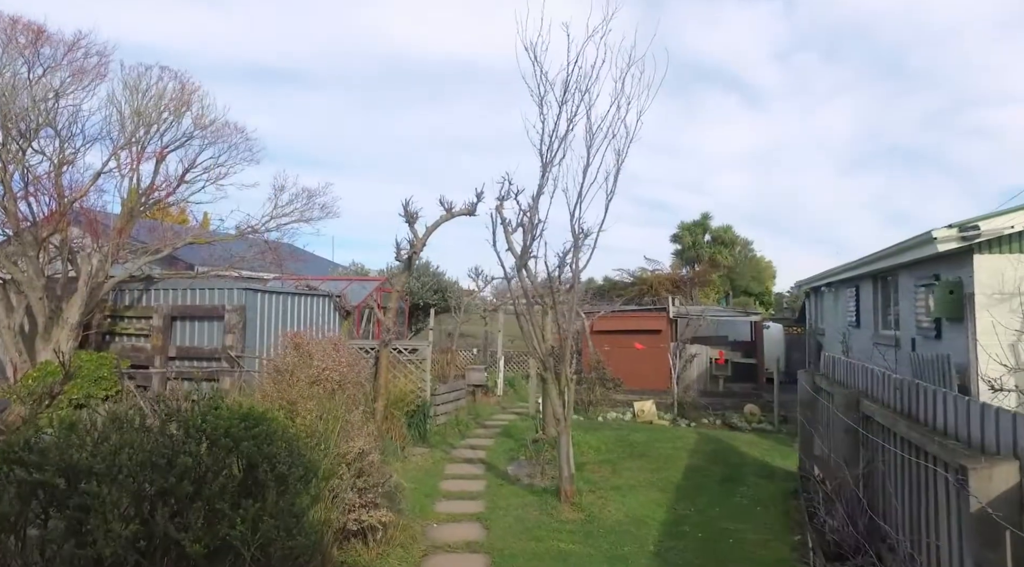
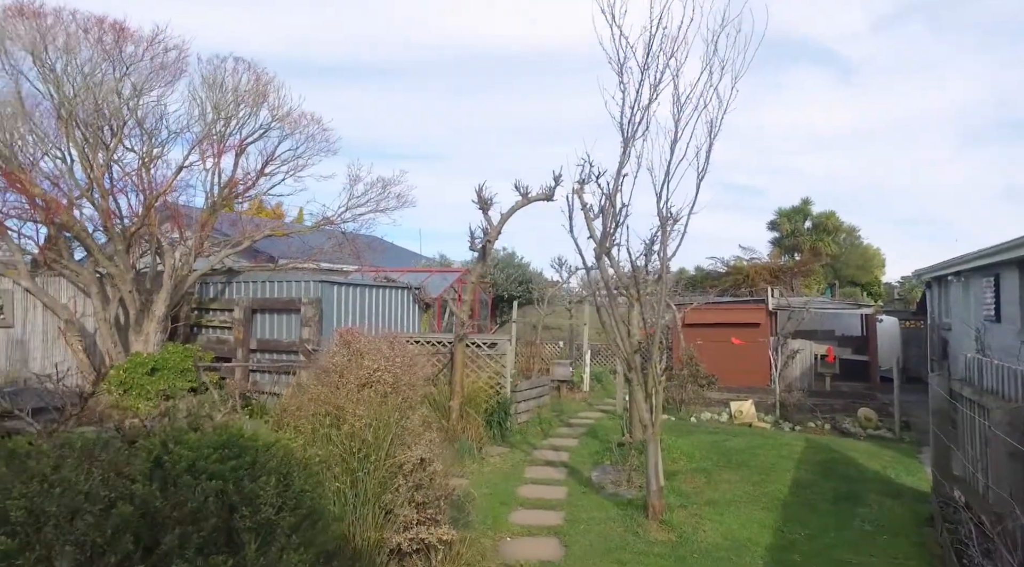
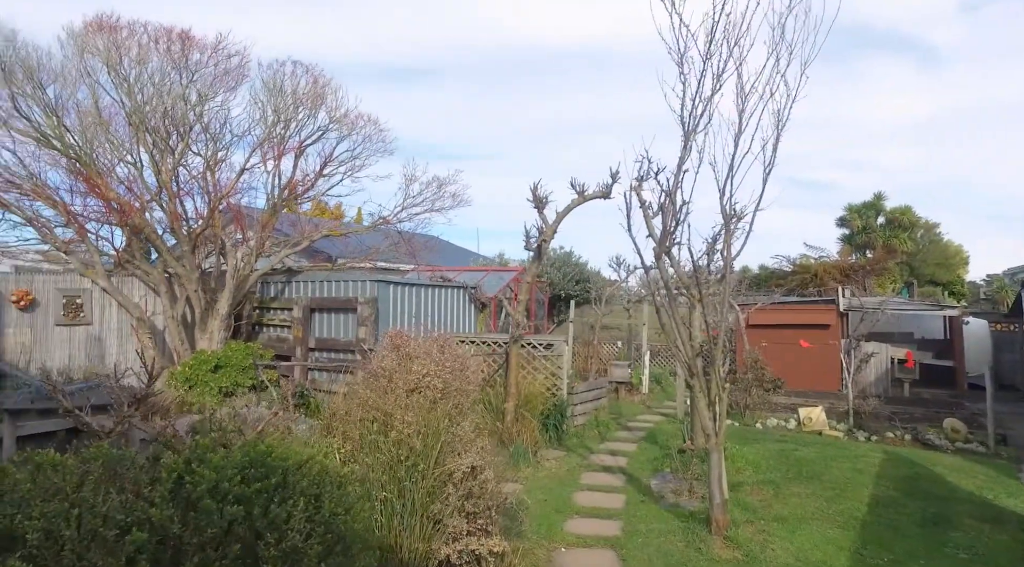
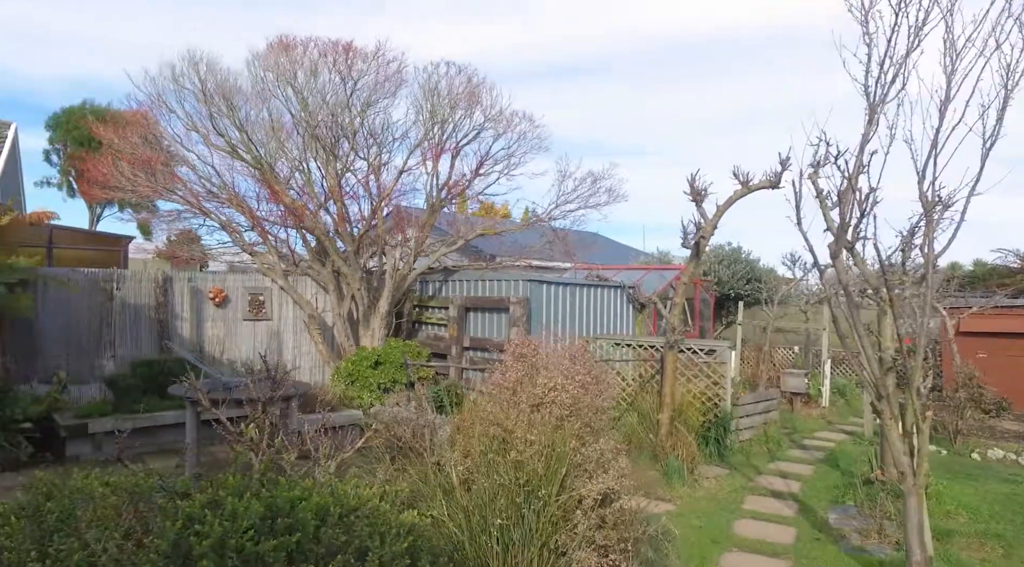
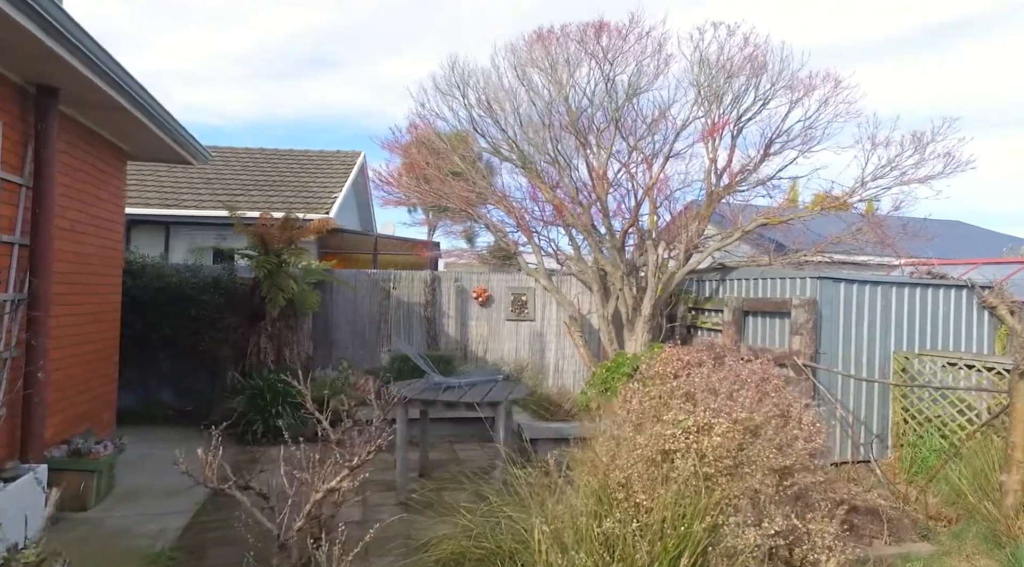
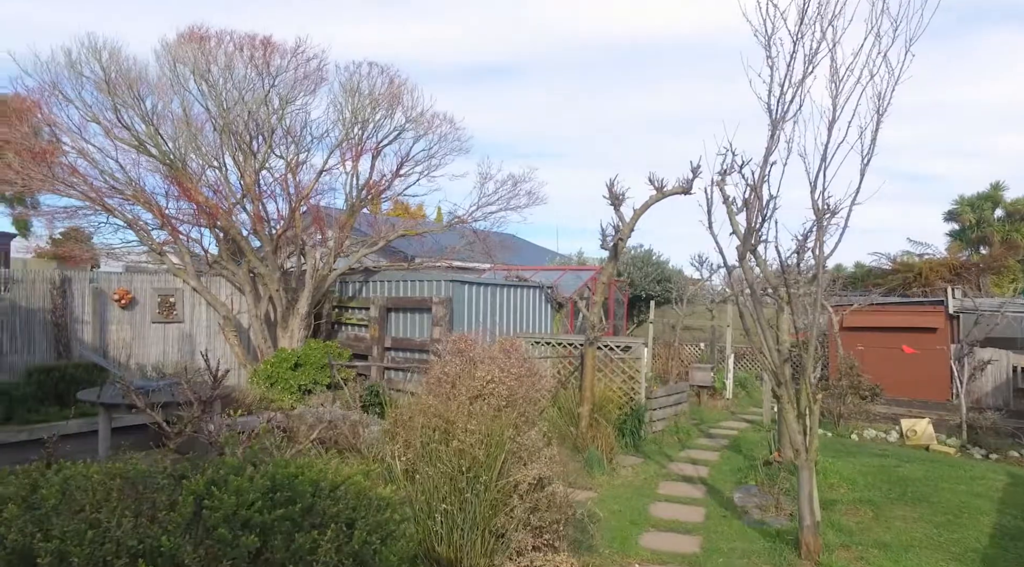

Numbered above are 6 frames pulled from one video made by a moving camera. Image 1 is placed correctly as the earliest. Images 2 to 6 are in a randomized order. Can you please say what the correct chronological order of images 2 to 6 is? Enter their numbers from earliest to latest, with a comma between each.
2, 3, 6, 4, 5
